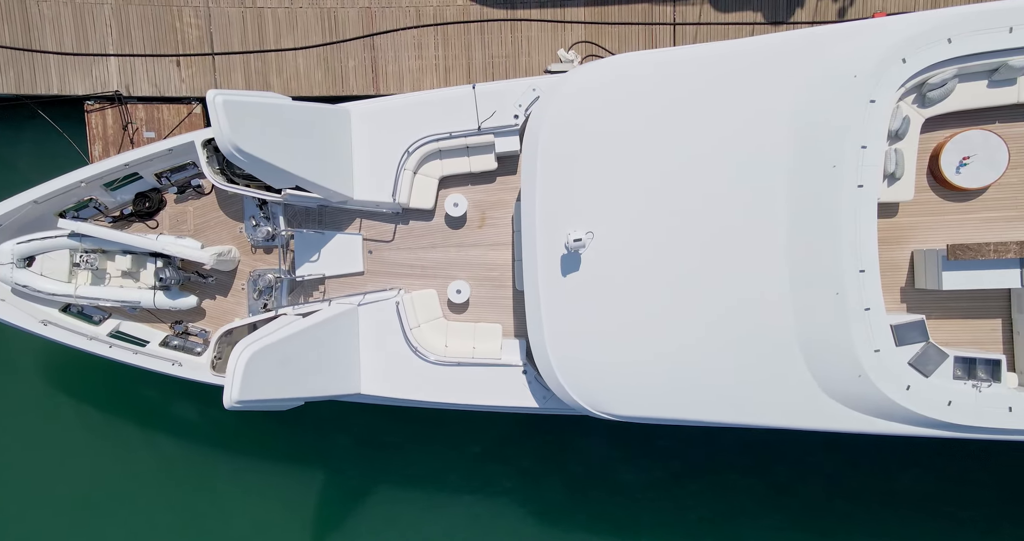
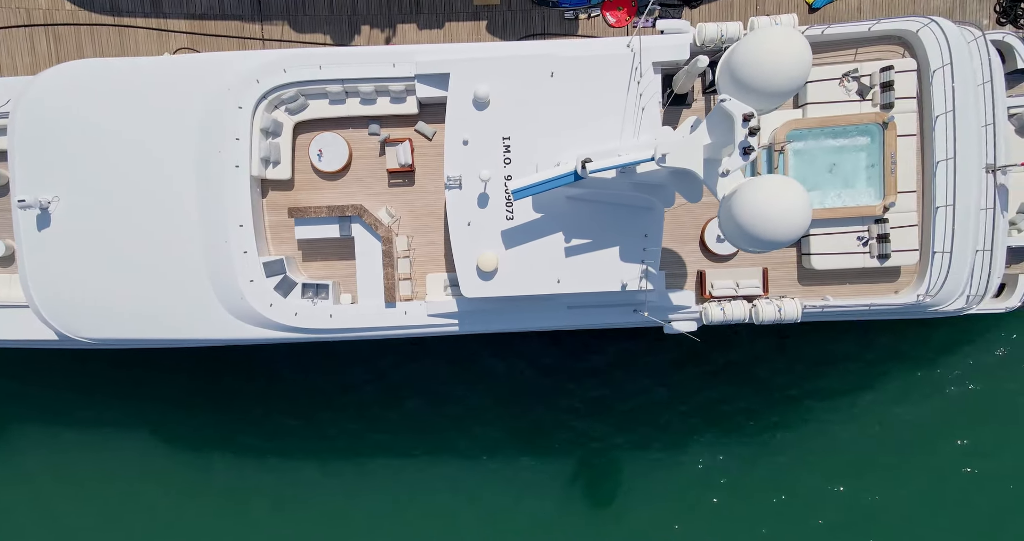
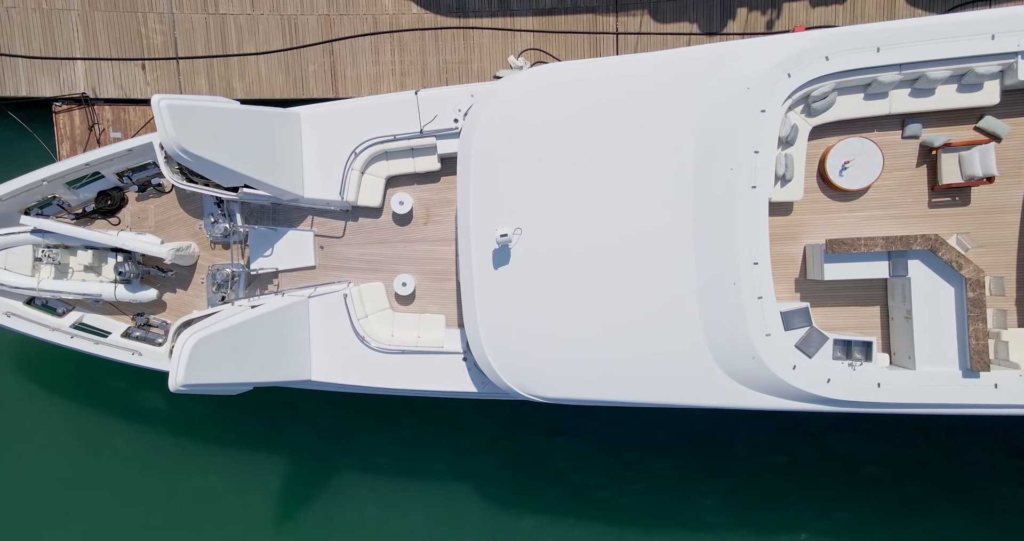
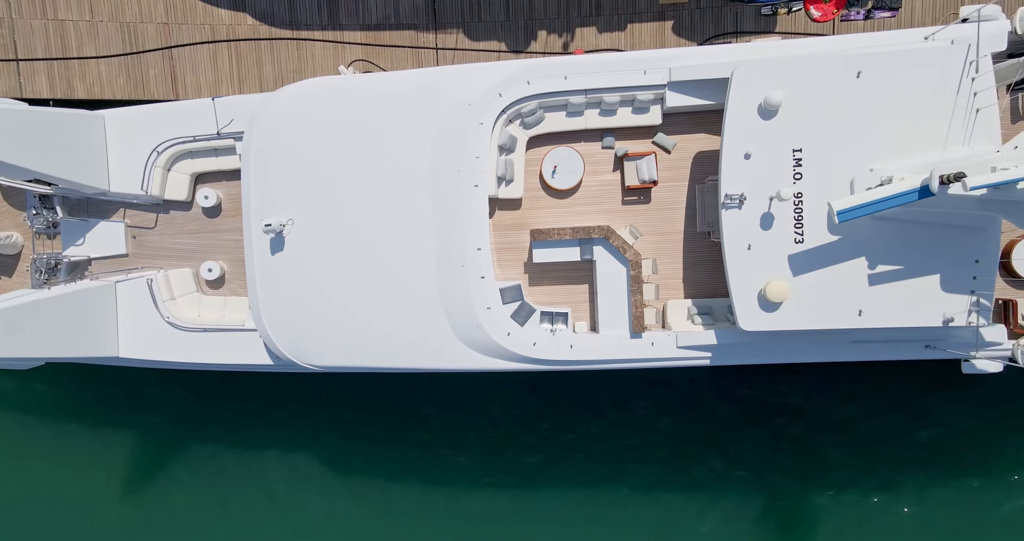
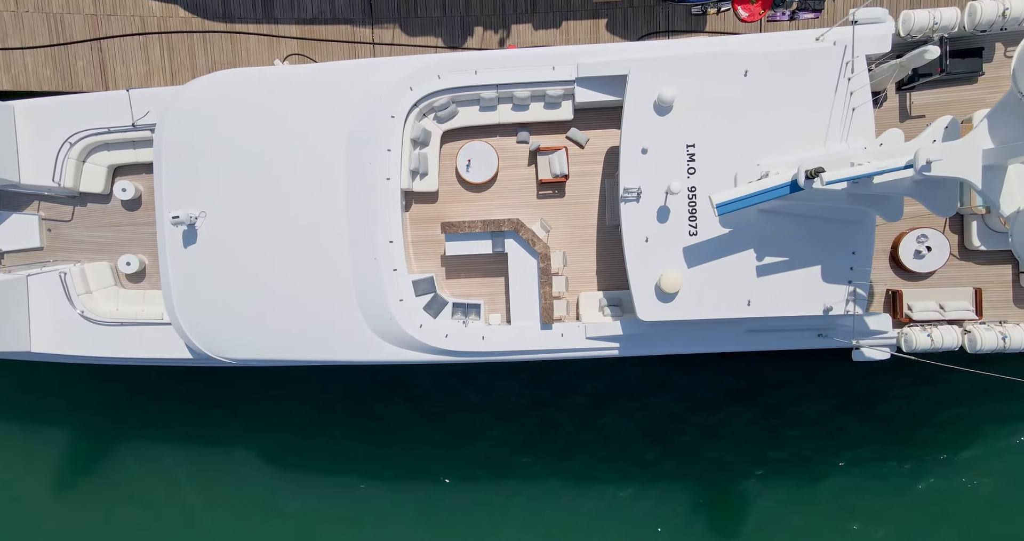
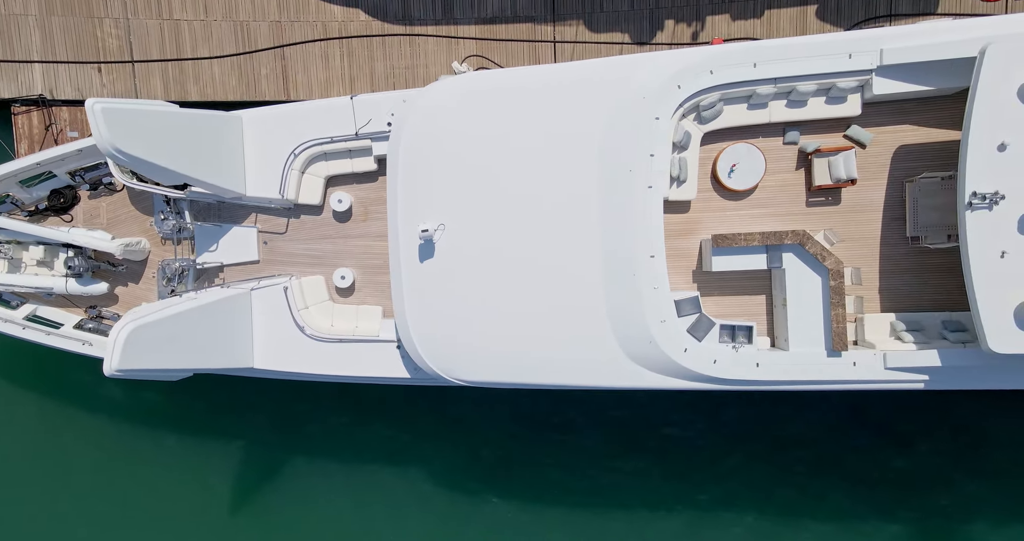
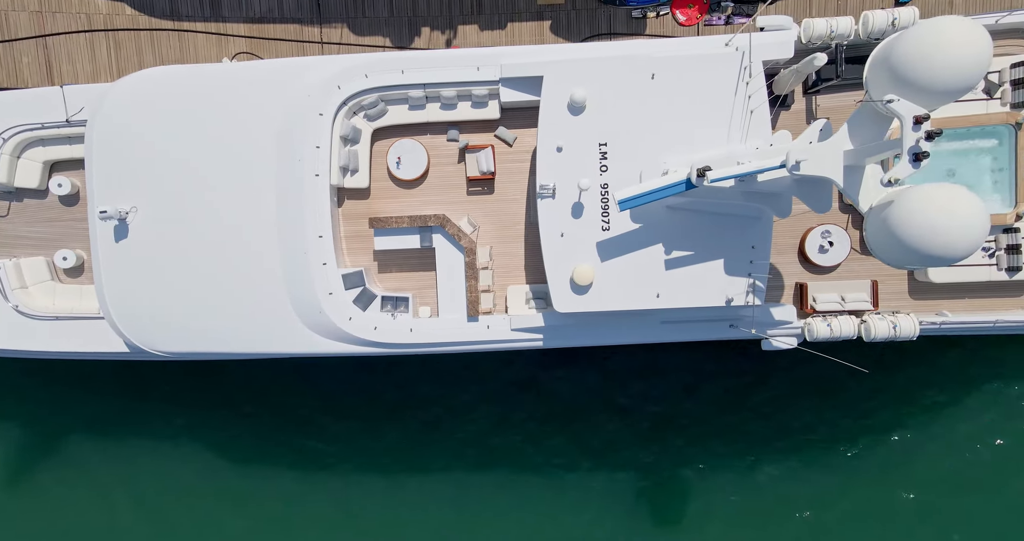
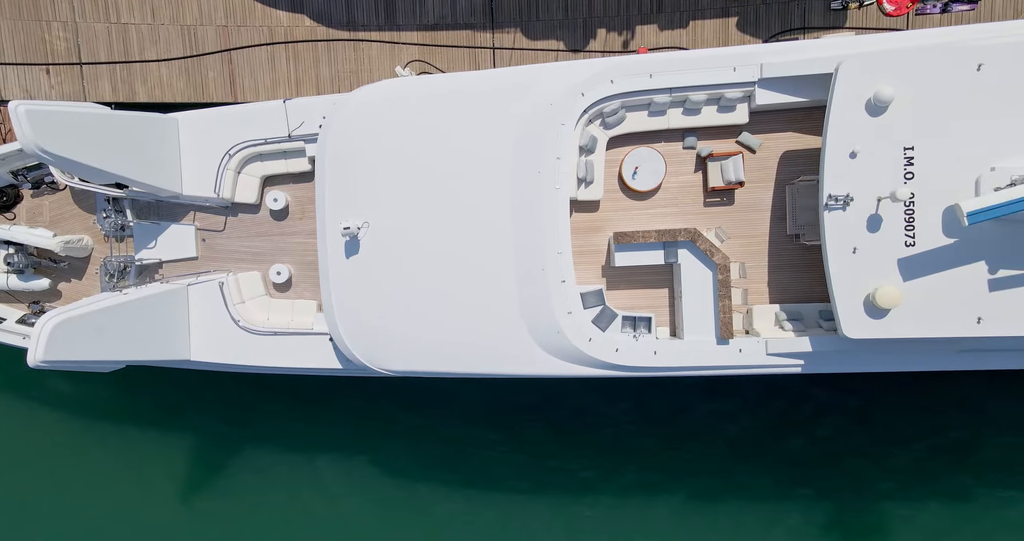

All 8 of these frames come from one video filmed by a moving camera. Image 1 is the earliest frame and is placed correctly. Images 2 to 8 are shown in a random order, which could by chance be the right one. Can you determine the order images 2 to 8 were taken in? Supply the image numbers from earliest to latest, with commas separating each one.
3, 6, 8, 4, 5, 7, 2
